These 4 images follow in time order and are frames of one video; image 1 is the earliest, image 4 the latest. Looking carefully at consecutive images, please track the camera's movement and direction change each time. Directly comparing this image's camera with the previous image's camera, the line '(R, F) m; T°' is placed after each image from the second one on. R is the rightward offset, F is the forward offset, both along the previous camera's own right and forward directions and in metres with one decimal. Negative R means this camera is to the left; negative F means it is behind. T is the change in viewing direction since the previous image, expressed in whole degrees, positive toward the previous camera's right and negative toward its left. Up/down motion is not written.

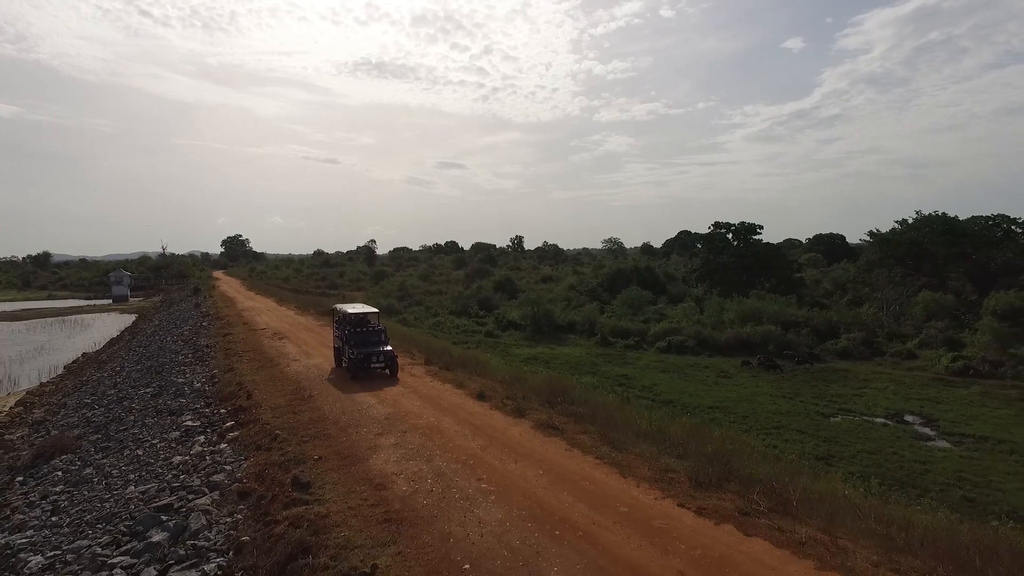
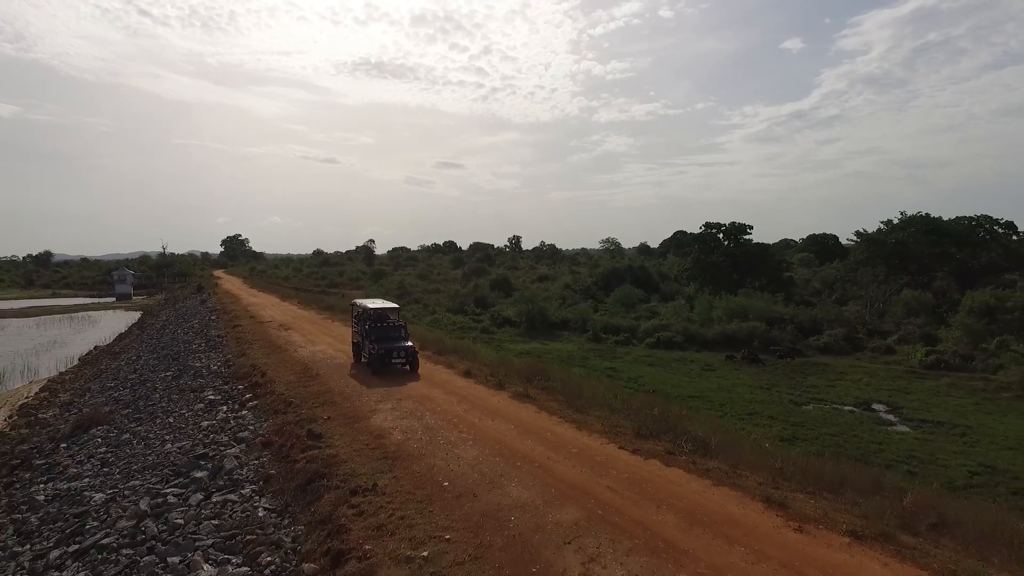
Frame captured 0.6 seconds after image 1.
(+0.3, -1.5) m; 0°
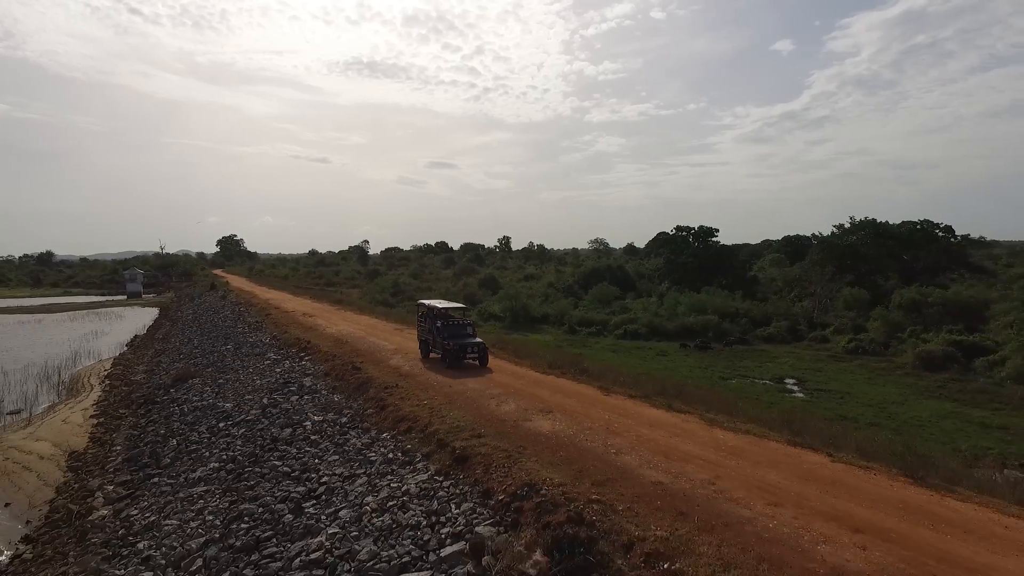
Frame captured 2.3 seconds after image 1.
(+0.7, -5.7) m; +1°
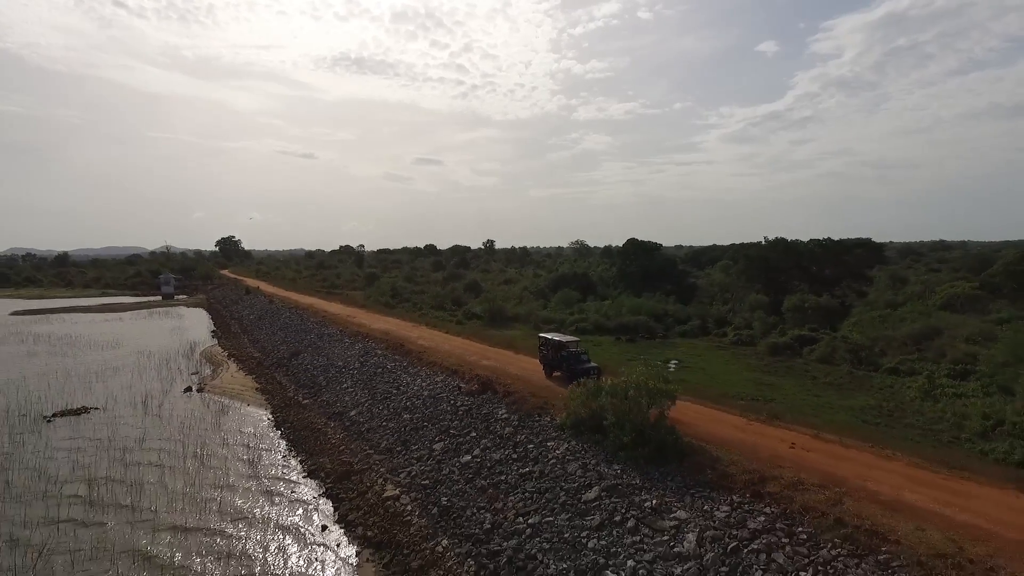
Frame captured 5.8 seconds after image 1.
(+0.9, -14.7) m; +1°
